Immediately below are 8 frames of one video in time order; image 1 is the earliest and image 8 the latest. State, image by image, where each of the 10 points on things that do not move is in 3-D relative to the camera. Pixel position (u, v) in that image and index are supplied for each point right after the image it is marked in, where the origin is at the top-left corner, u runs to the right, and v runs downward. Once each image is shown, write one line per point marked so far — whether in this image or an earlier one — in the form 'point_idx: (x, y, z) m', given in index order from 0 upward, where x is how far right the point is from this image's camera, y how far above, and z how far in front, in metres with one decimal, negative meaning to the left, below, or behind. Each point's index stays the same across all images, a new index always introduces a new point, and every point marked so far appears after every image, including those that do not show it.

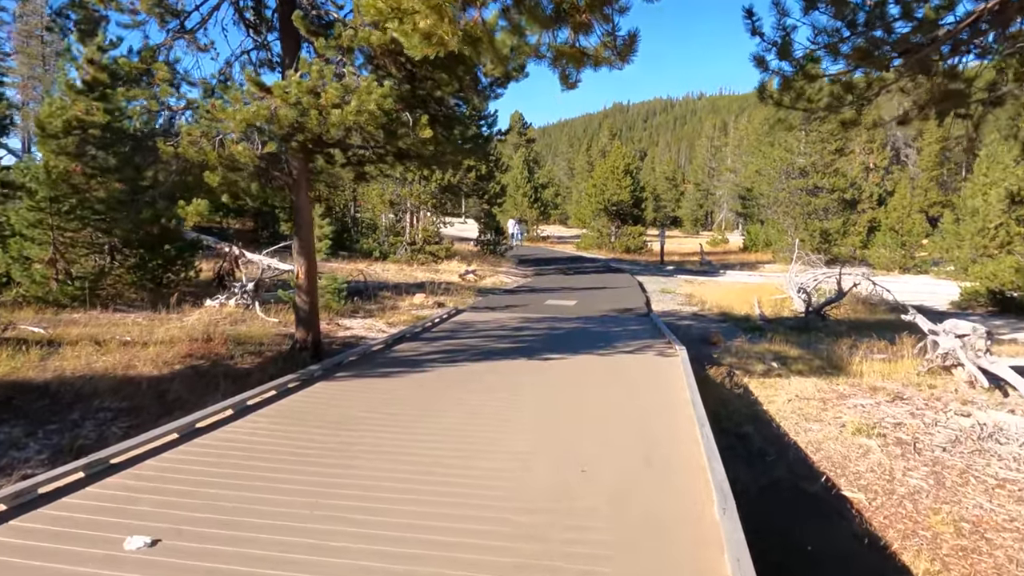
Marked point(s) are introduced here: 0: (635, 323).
0: (+2.3, -0.7, +12.8) m
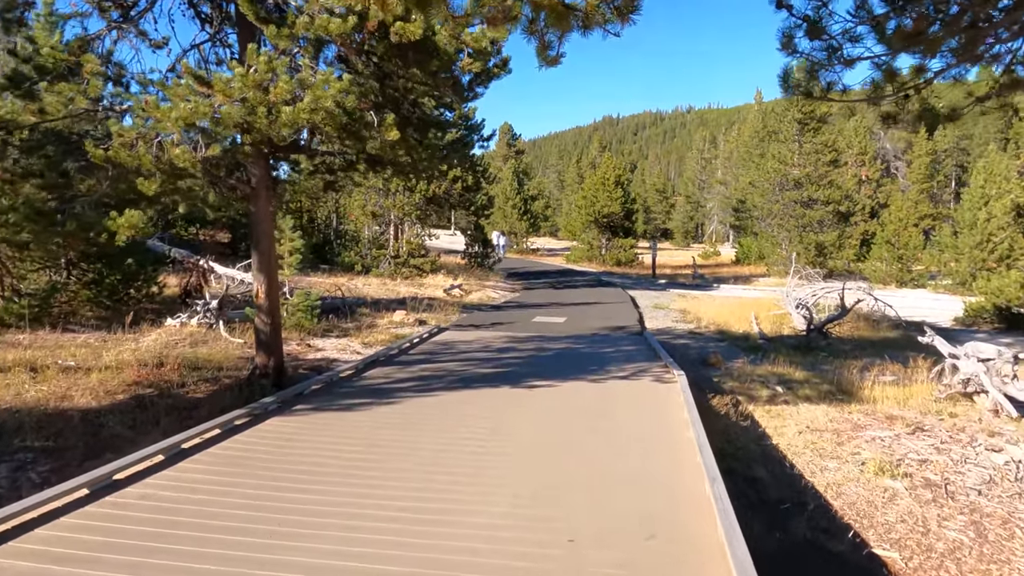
0: (+2.1, -1.0, +12.0) m
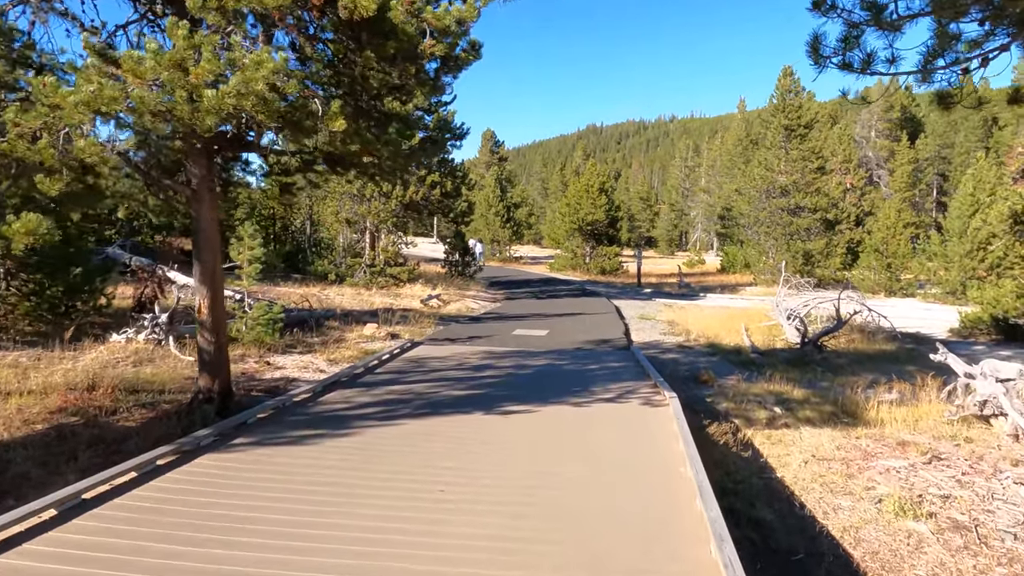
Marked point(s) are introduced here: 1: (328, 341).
0: (+1.7, -1.2, +11.2) m
1: (-3.4, -1.0, +12.4) m
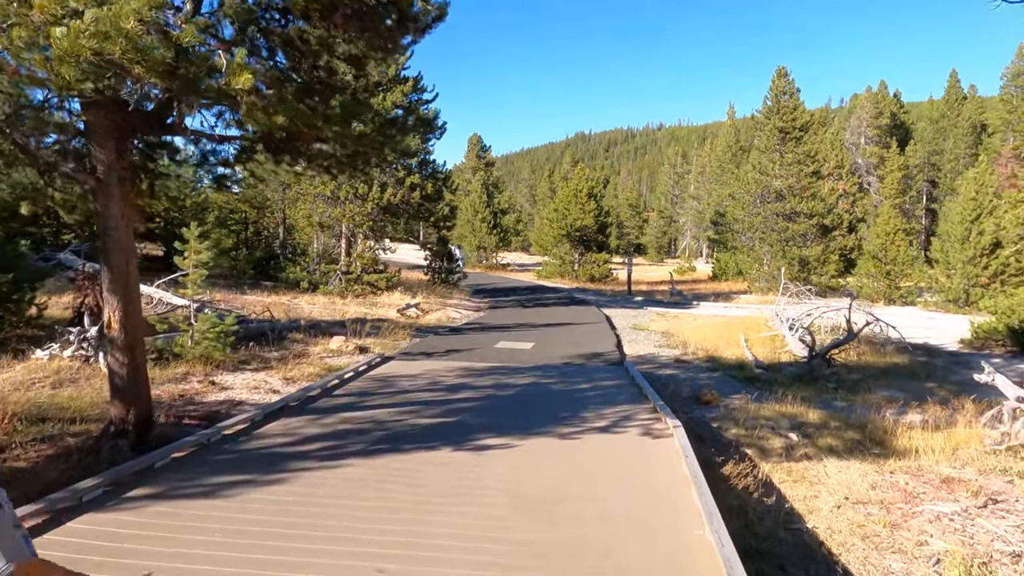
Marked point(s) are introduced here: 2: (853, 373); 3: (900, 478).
0: (+1.4, -1.3, +10.0) m
1: (-3.7, -1.1, +11.1) m
2: (+6.2, -1.5, +12.3) m
3: (+3.8, -1.9, +6.7) m
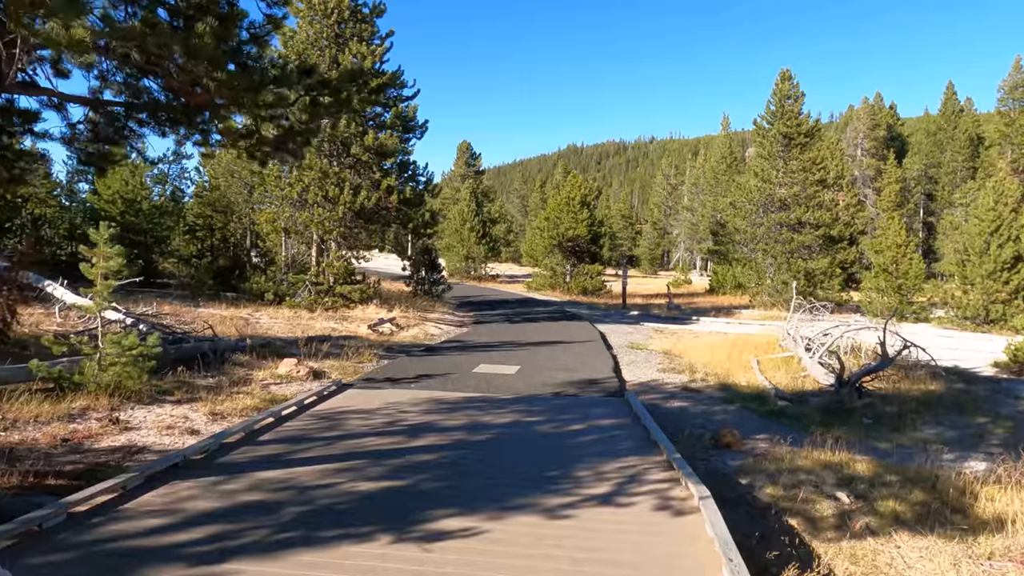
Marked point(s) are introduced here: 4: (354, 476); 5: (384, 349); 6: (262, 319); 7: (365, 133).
0: (+1.1, -1.5, +8.2) m
1: (-4.0, -1.3, +9.3) m
2: (+5.9, -1.8, +10.6) m
3: (+3.6, -2.0, +4.9) m
4: (-1.3, -1.5, +5.6) m
5: (-2.5, -1.2, +13.4) m
6: (-6.0, -0.7, +16.1) m
7: (-3.9, +4.1, +17.8) m
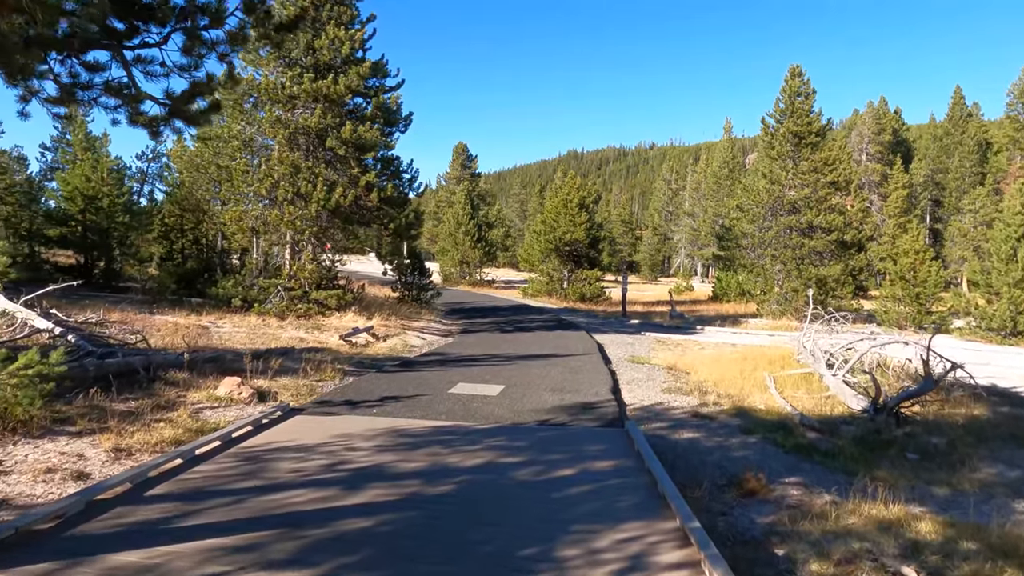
0: (+0.9, -1.6, +6.7) m
1: (-4.2, -1.4, +7.7) m
2: (+5.7, -2.0, +9.1) m
3: (+3.3, -2.1, +3.4) m
4: (-1.5, -1.6, +4.0) m
5: (-2.8, -1.3, +11.8) m
6: (-6.2, -0.8, +14.5) m
7: (-4.1, +4.0, +16.3) m
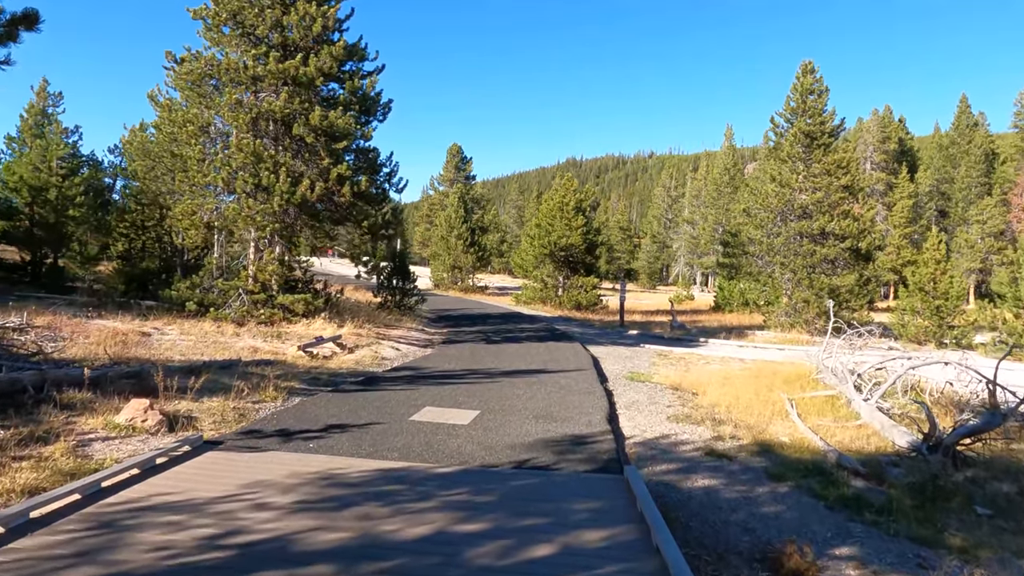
0: (+0.6, -1.7, +5.0) m
1: (-4.5, -1.4, +6.0) m
2: (+5.4, -2.1, +7.4) m
3: (+3.1, -2.2, +1.7) m
4: (-1.8, -1.6, +2.3) m
5: (-3.1, -1.4, +10.1) m
6: (-6.5, -0.9, +12.8) m
7: (-4.4, +3.9, +14.7) m
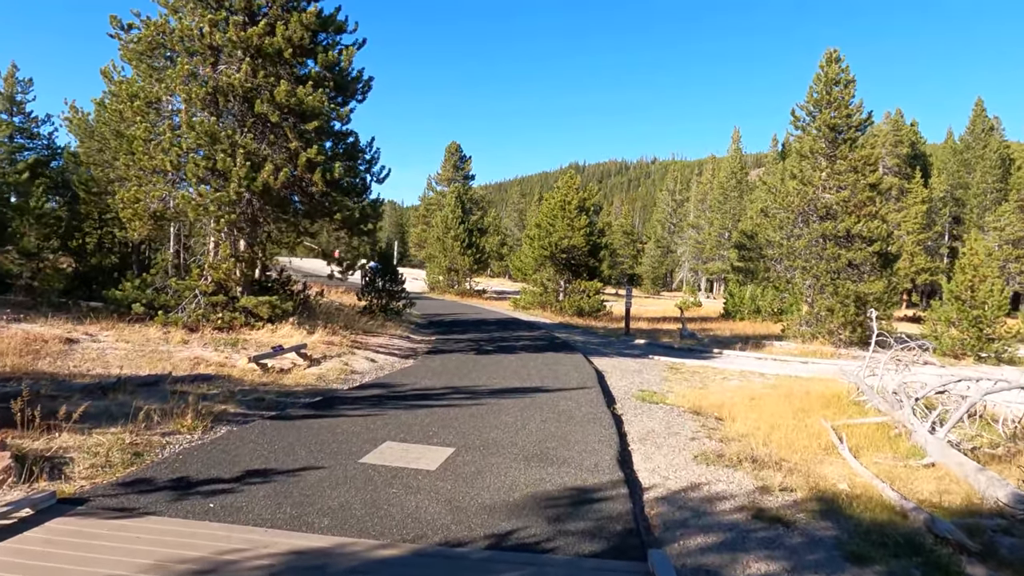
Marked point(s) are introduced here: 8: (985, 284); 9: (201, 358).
0: (+0.4, -1.7, +3.1) m
1: (-4.7, -1.4, +4.2) m
2: (+5.2, -2.2, +5.5) m
3: (+2.9, -2.2, -0.2) m
4: (-2.0, -1.5, +0.4) m
5: (-3.2, -1.4, +8.2) m
6: (-6.7, -0.9, +10.9) m
7: (-4.4, +3.9, +12.8) m
8: (+14.3, +0.1, +20.4) m
9: (-4.9, -1.1, +10.6) m
